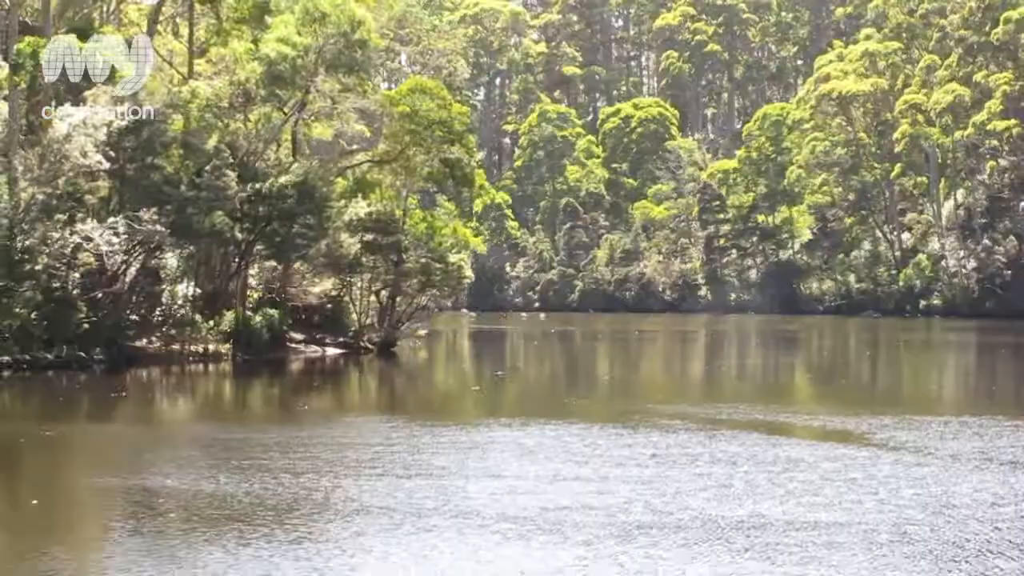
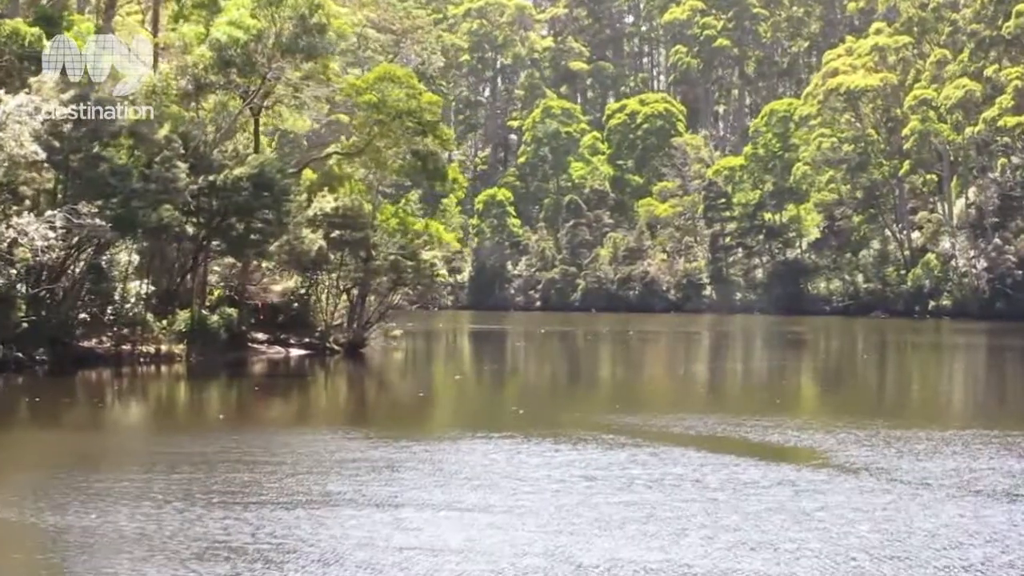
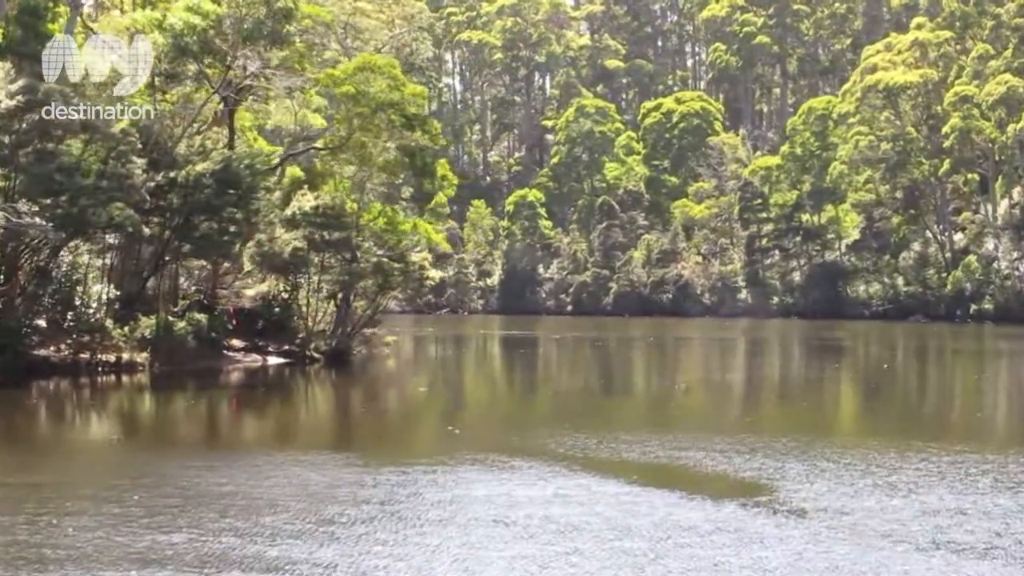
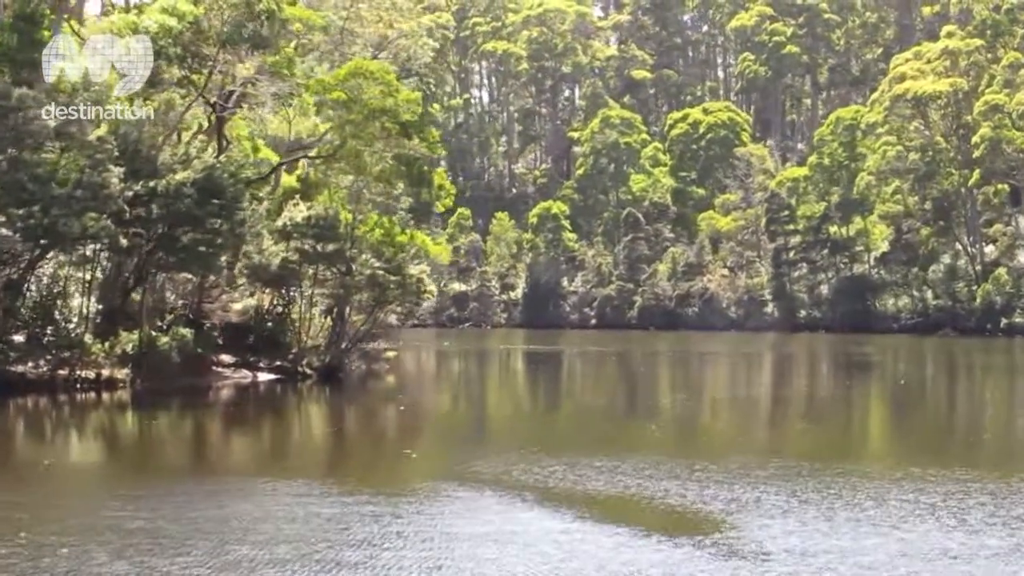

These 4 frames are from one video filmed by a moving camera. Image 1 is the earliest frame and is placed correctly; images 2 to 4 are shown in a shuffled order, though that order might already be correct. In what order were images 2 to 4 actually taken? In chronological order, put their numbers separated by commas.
2, 3, 4
